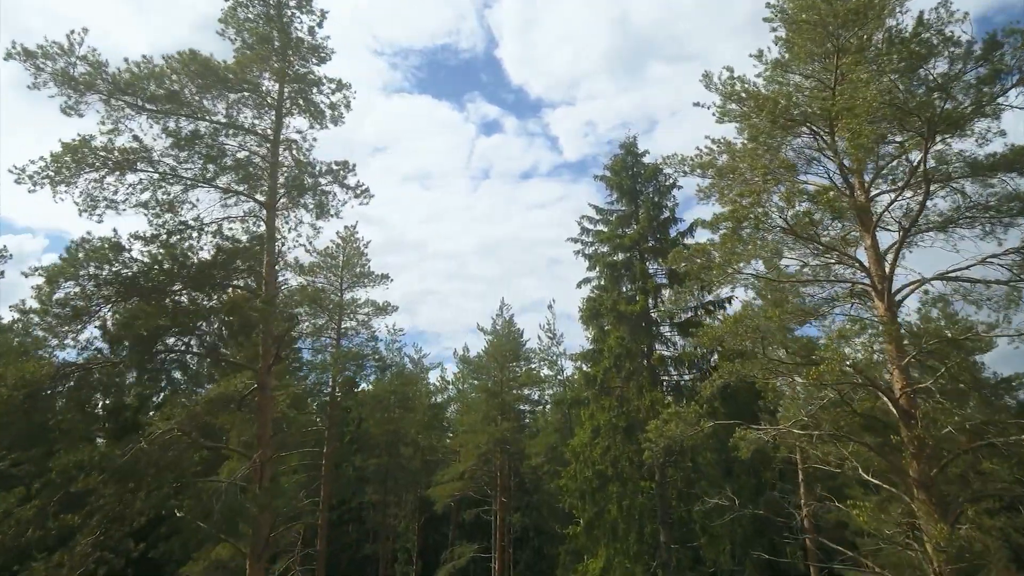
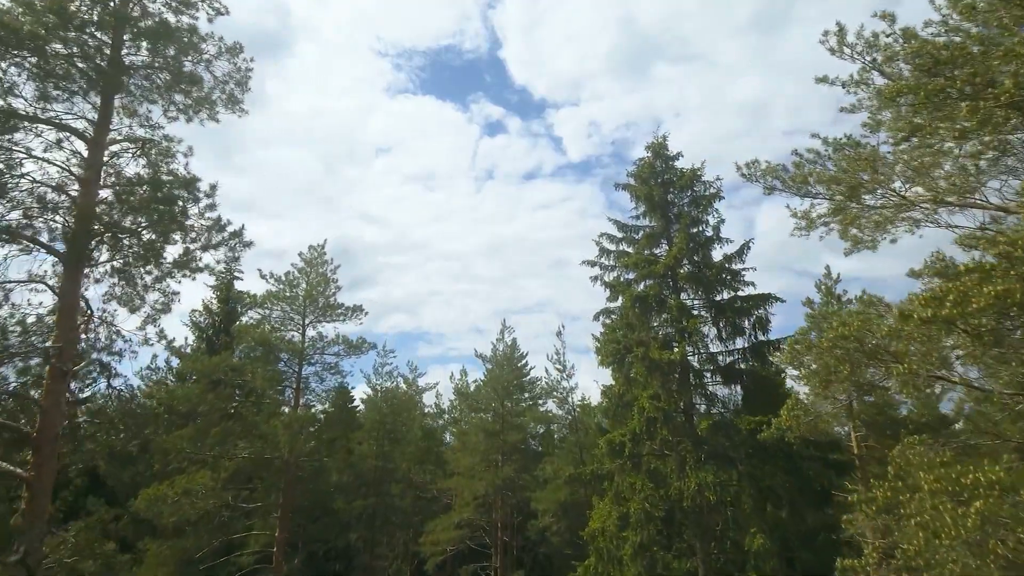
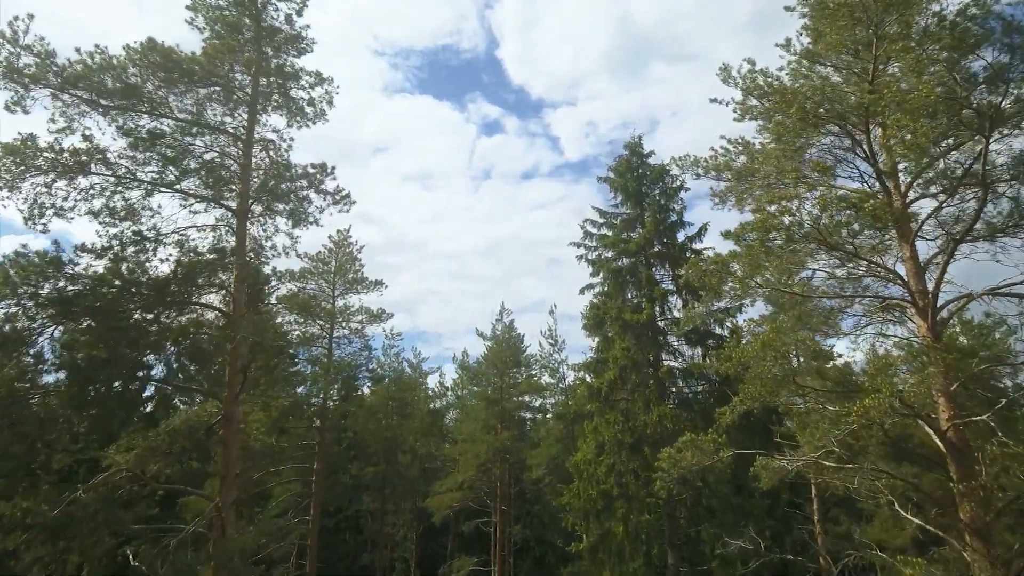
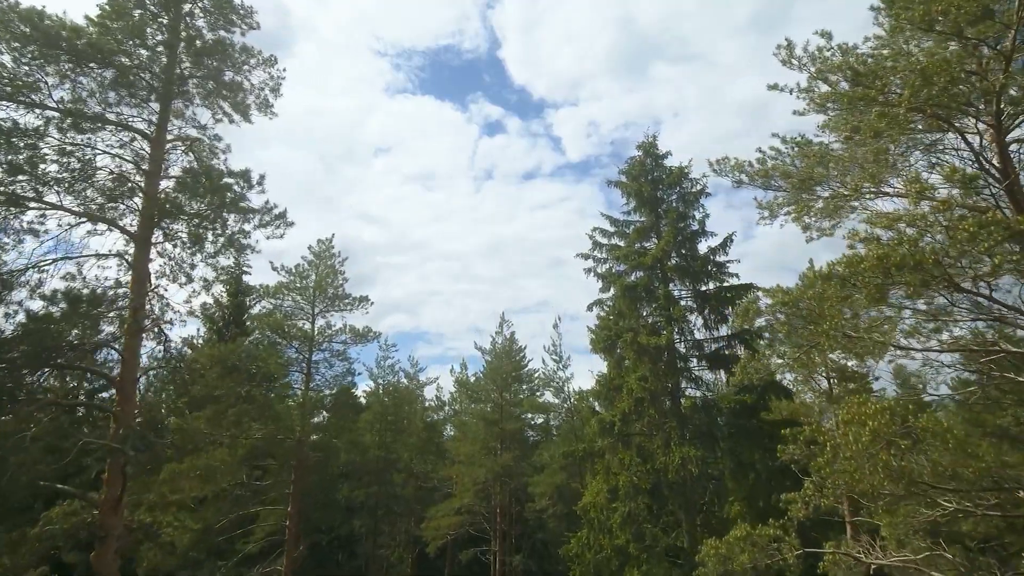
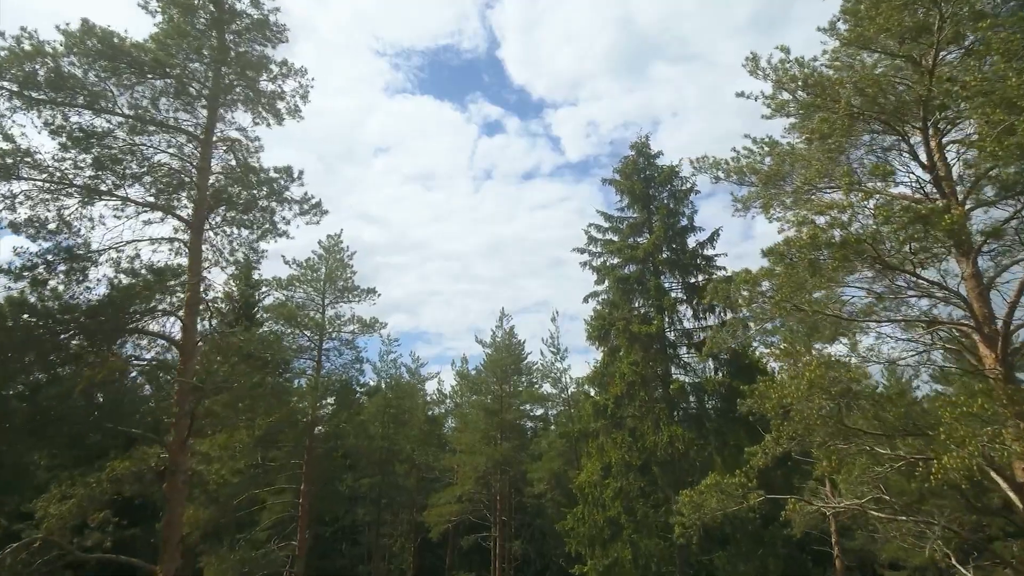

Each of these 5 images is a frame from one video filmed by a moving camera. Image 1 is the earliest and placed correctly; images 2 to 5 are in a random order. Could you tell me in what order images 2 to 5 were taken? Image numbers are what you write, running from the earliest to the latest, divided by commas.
3, 5, 4, 2
